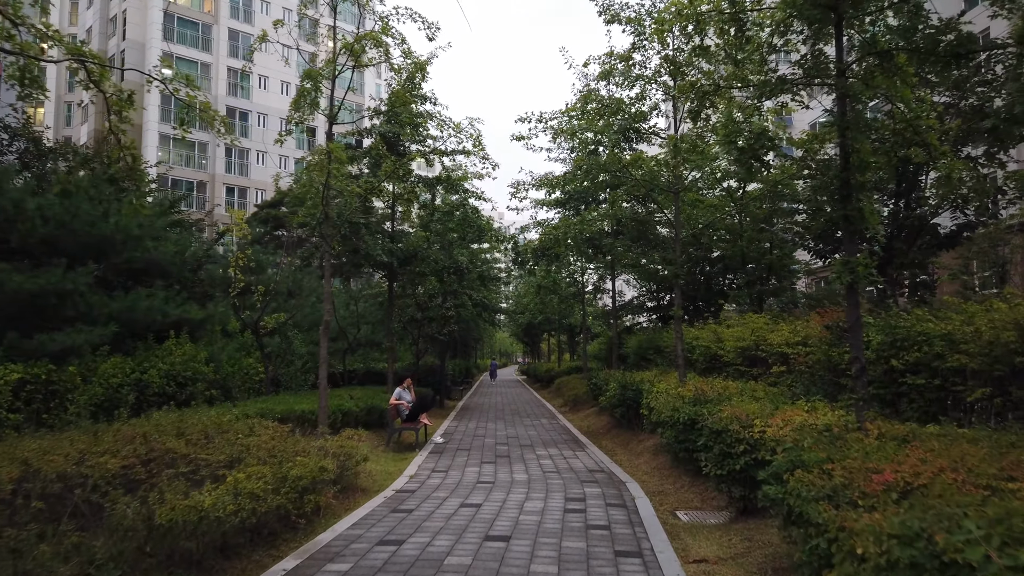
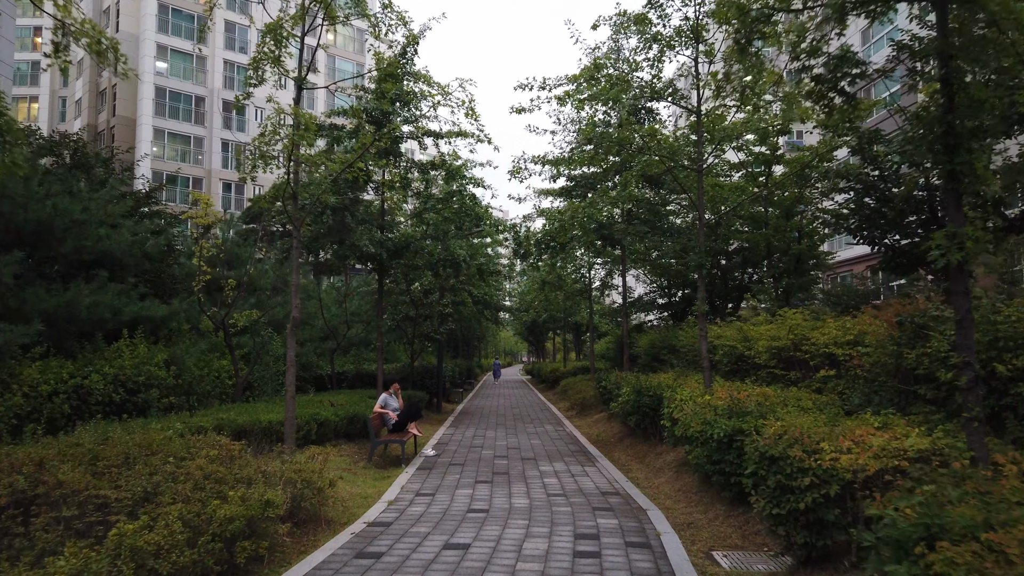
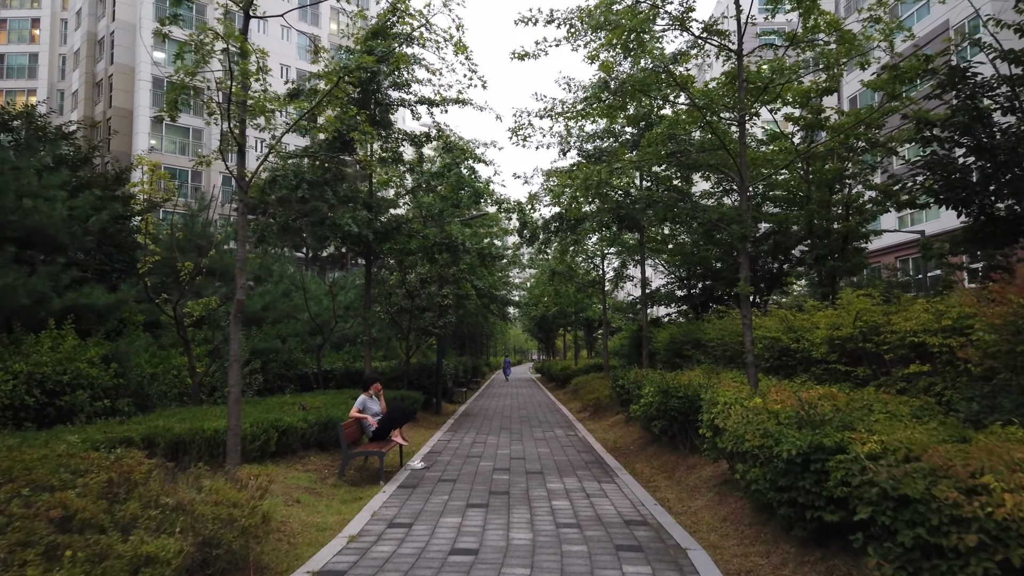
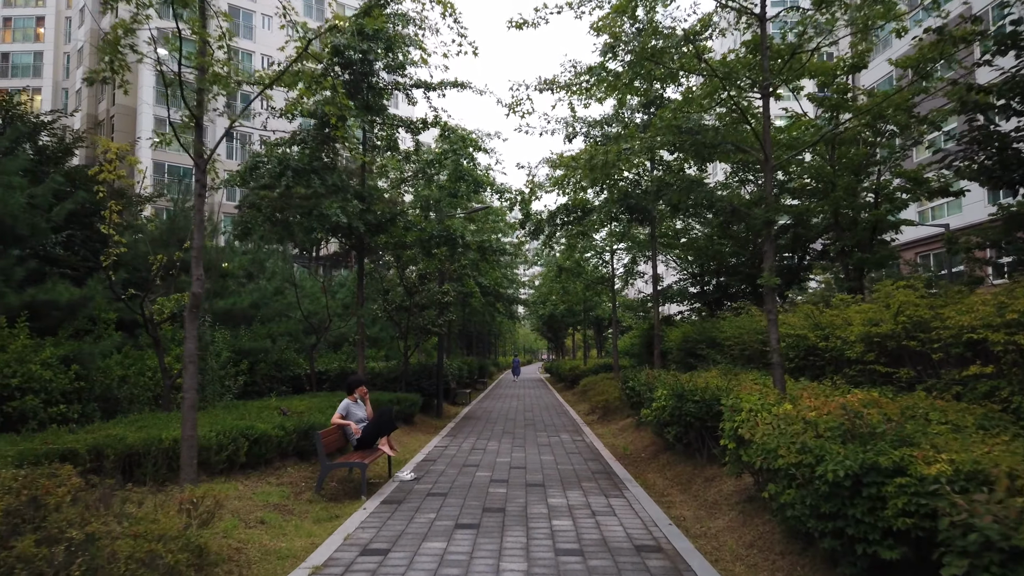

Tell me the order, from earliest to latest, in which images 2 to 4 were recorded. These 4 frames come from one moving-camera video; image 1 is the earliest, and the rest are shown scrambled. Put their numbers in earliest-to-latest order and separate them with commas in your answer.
2, 3, 4
